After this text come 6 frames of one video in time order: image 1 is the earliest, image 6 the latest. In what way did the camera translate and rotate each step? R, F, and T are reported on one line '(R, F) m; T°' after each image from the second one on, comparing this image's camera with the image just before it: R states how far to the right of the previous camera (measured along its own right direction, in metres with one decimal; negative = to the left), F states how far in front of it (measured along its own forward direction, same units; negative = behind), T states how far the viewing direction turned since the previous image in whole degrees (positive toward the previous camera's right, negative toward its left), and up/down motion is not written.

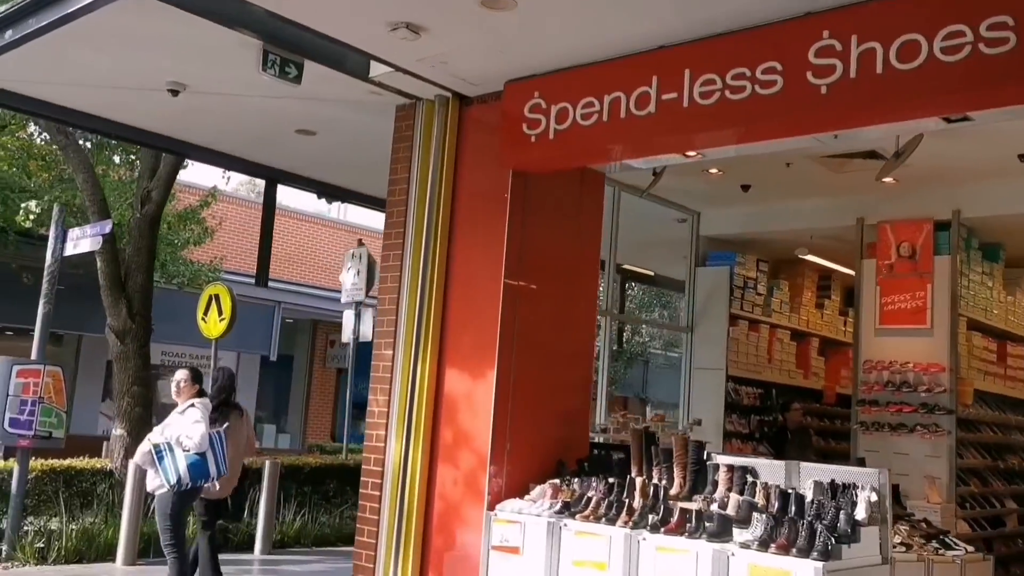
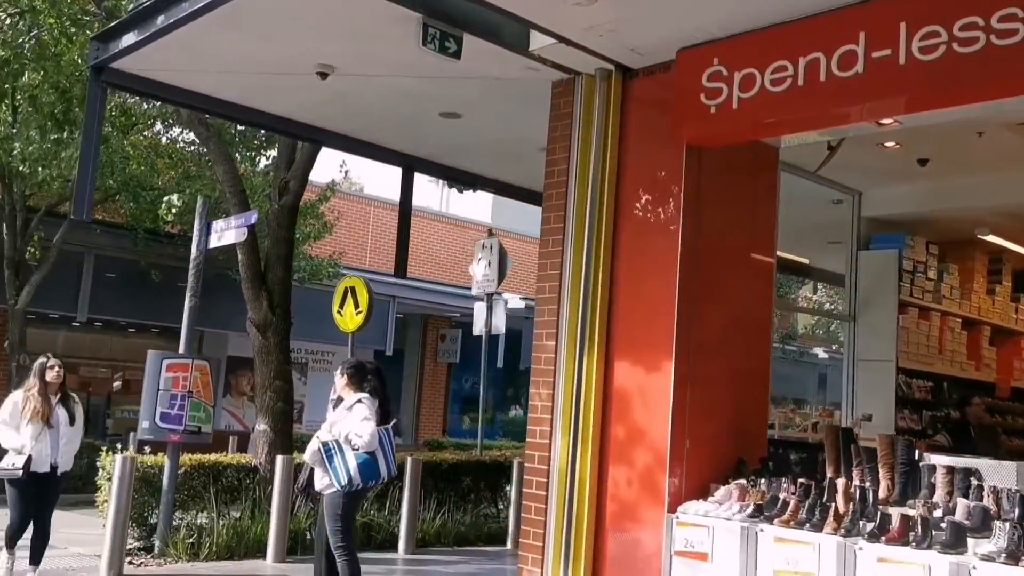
(-0.6, +0.4) m; -6°
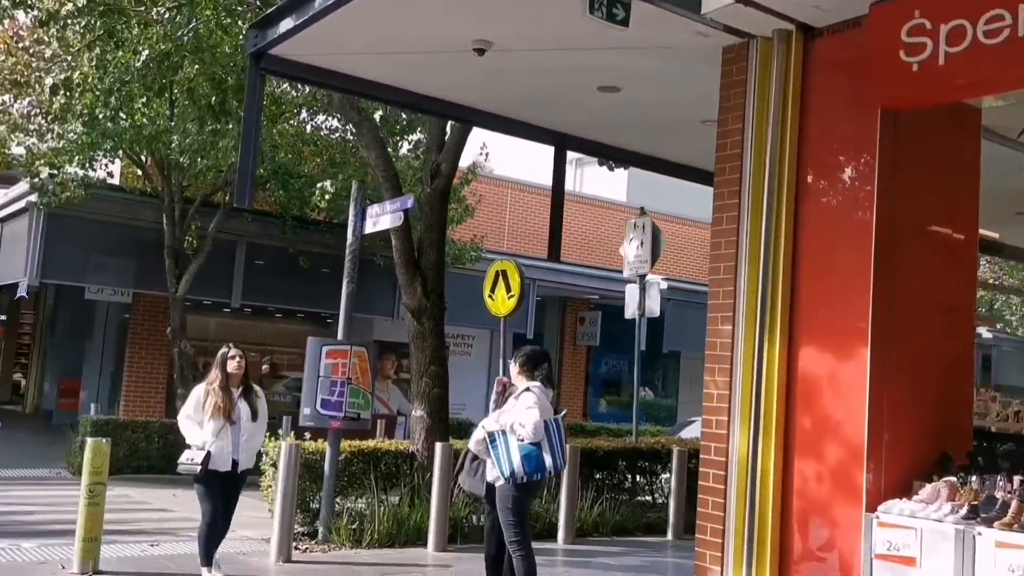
(-0.3, +0.3) m; -8°
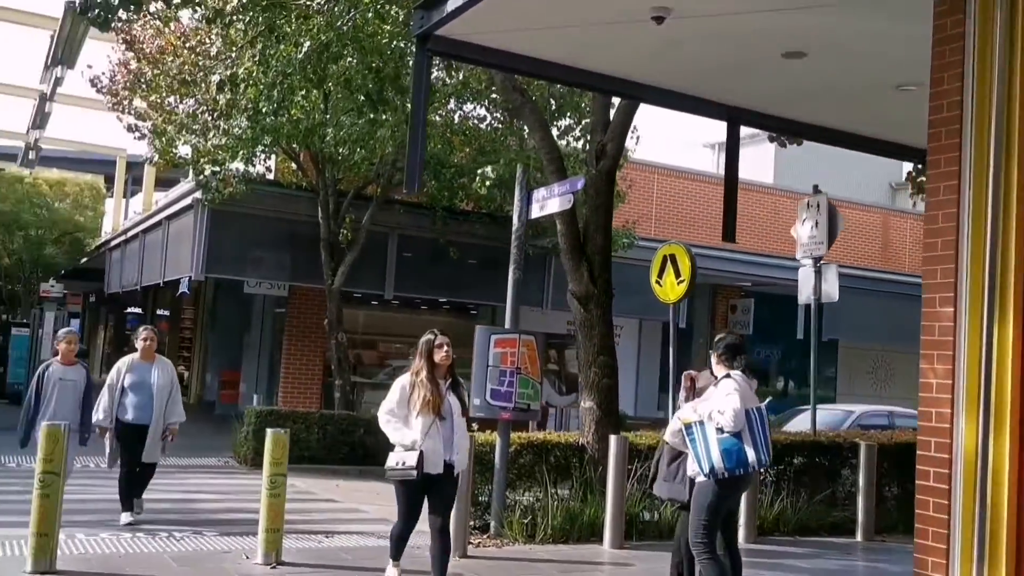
(-0.4, +0.3) m; -8°
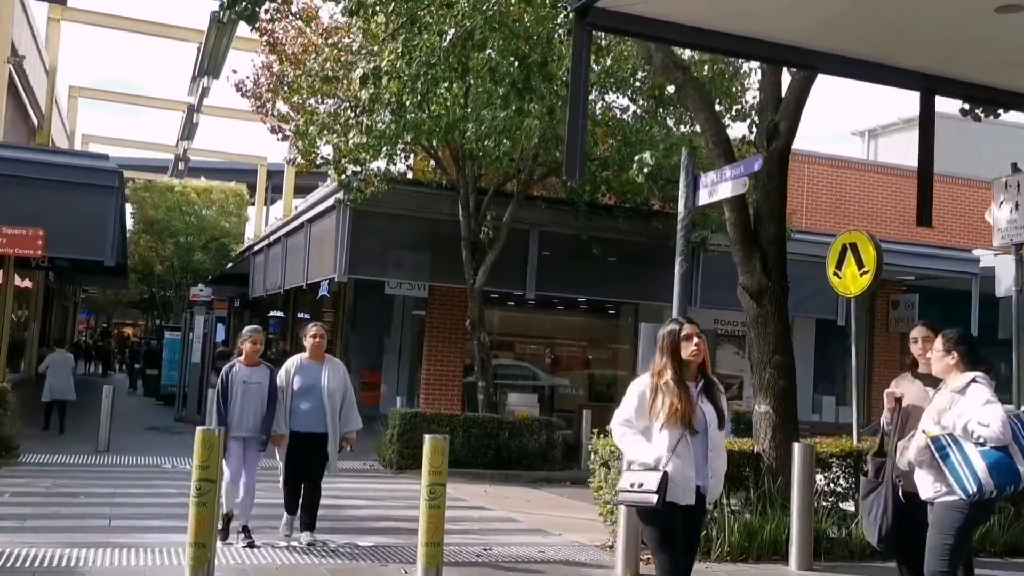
(-0.3, +0.6) m; -8°
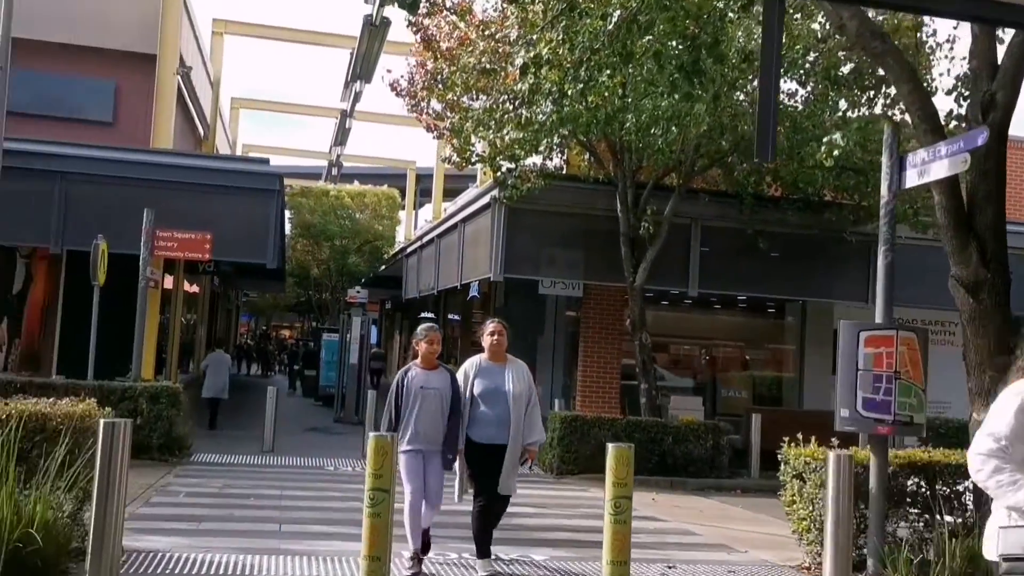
(-0.3, +0.5) m; -8°
